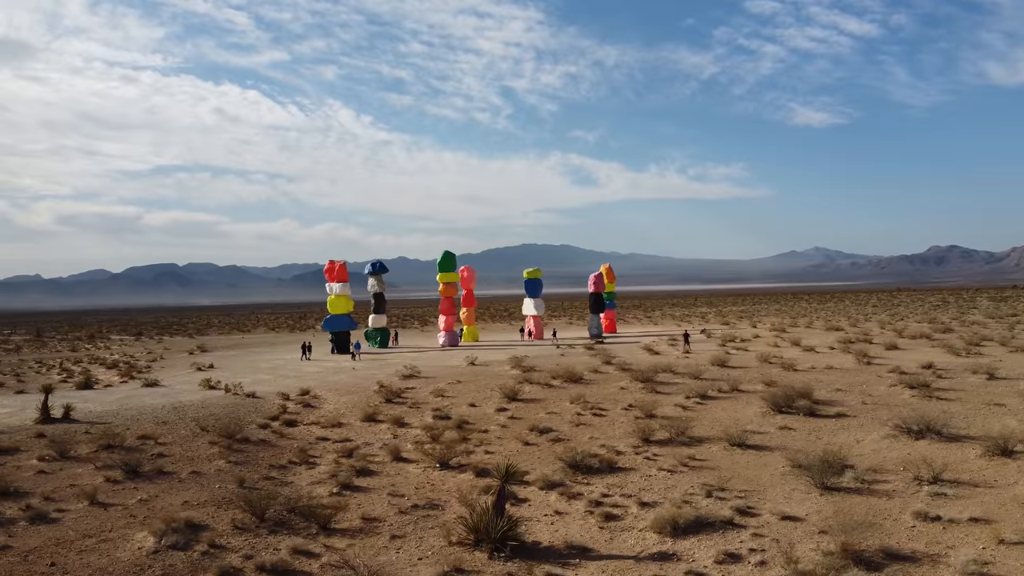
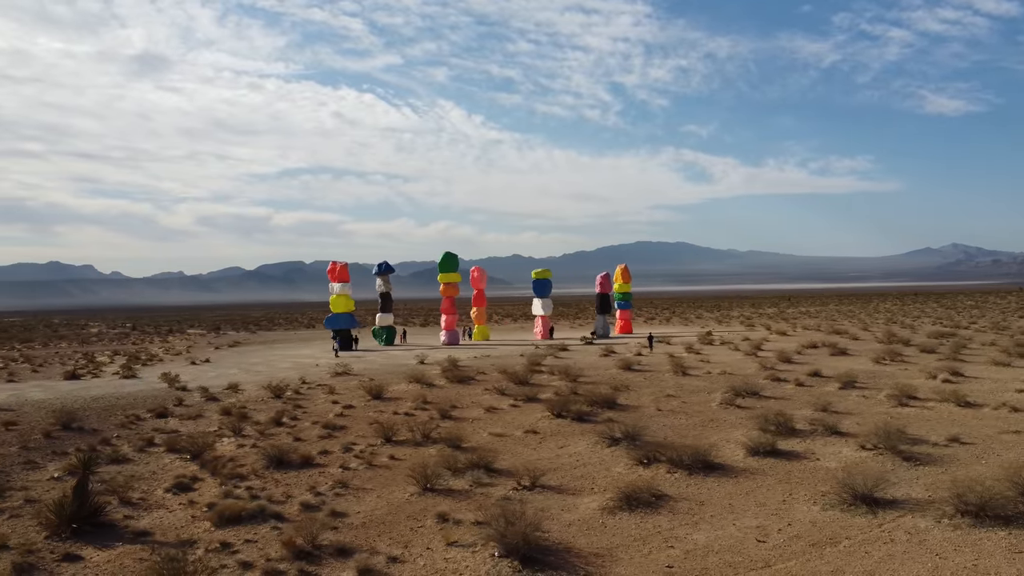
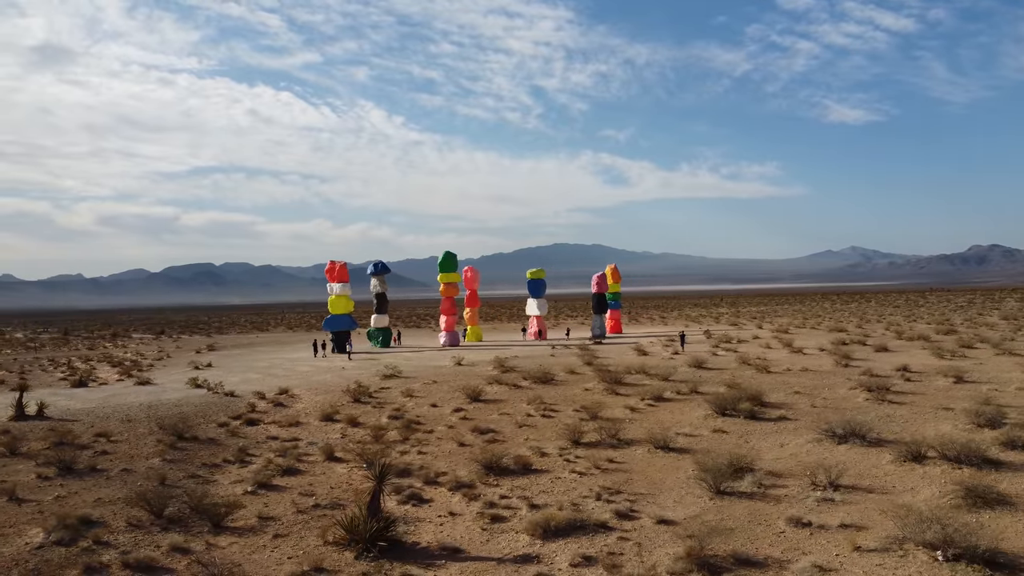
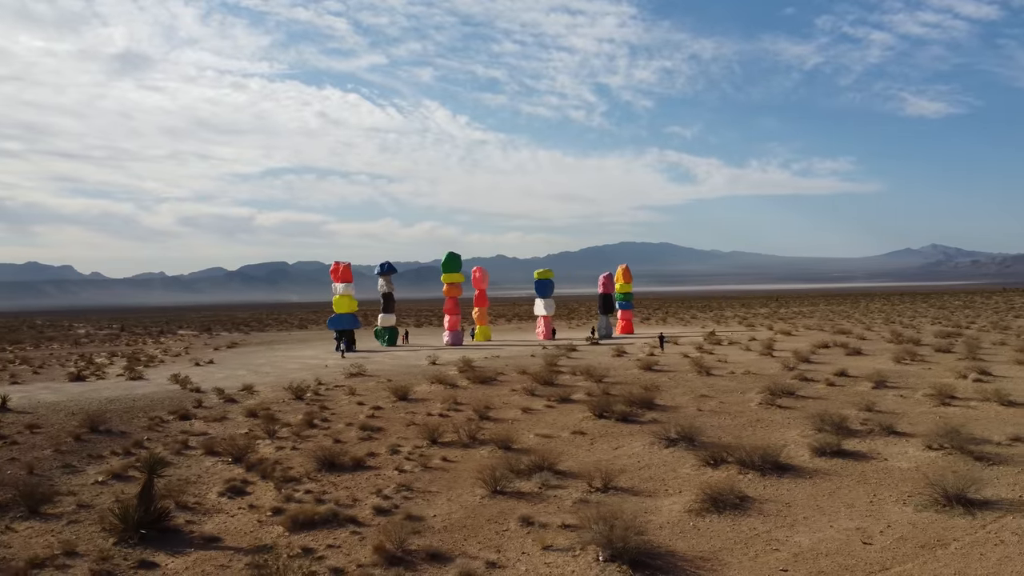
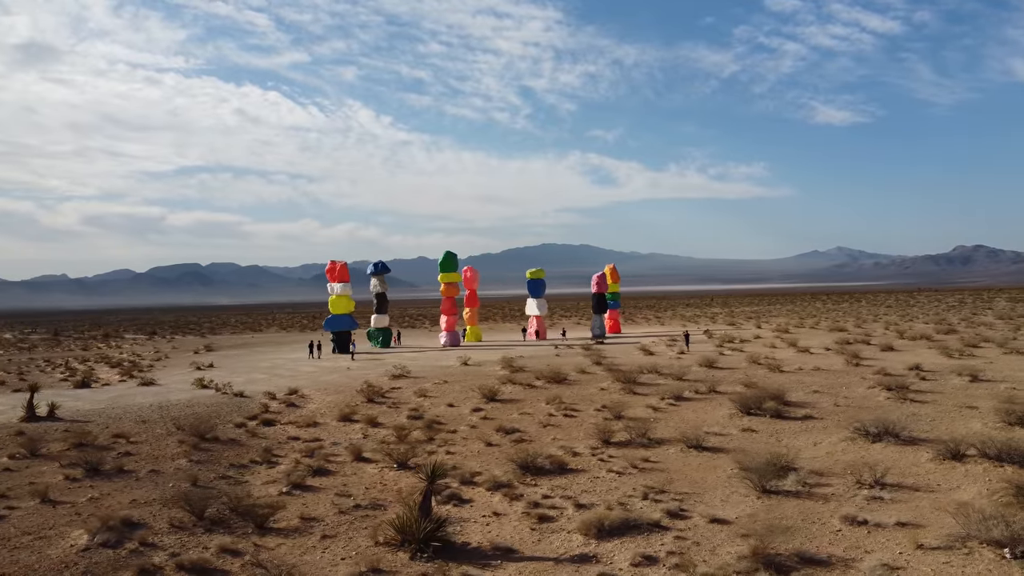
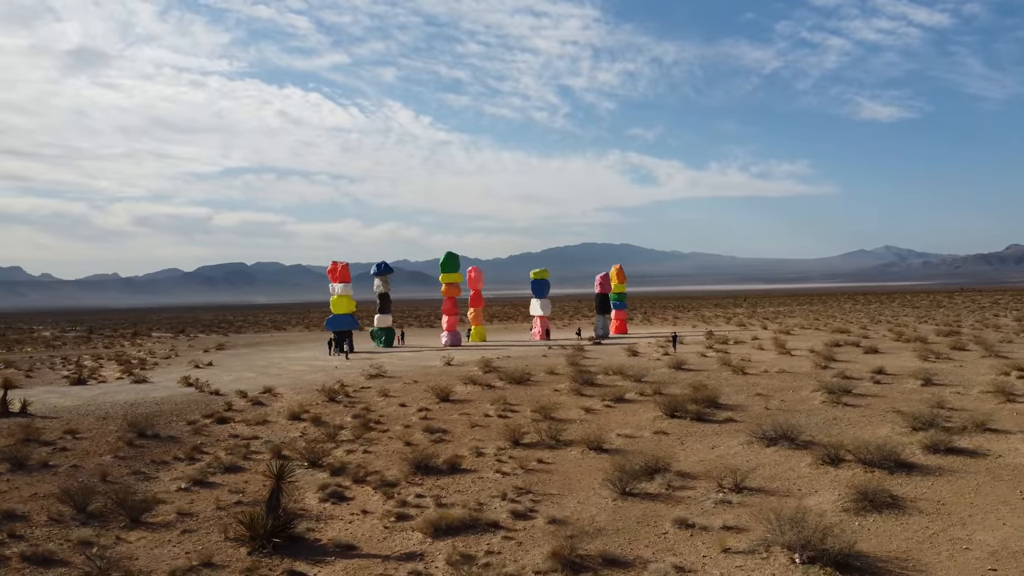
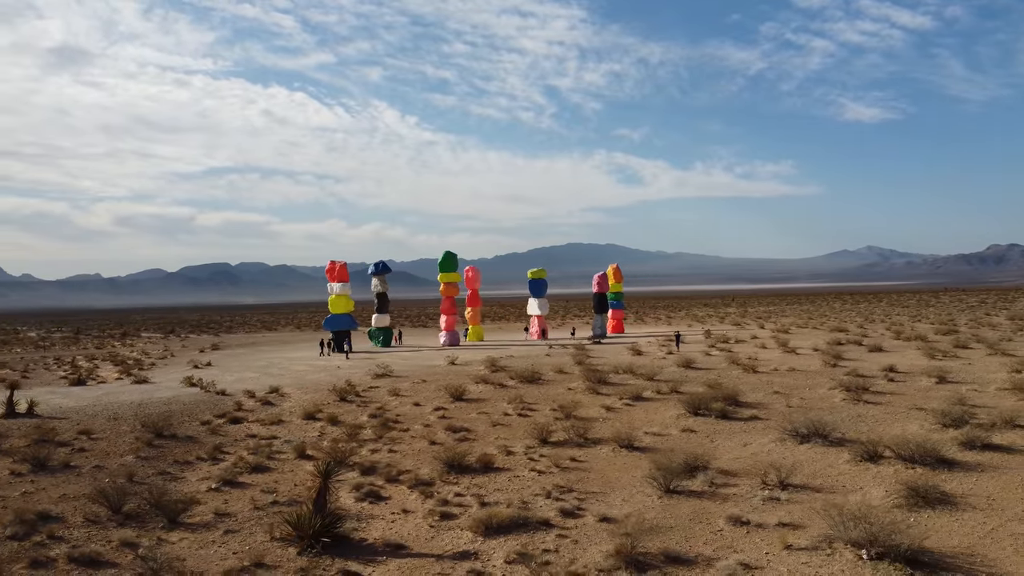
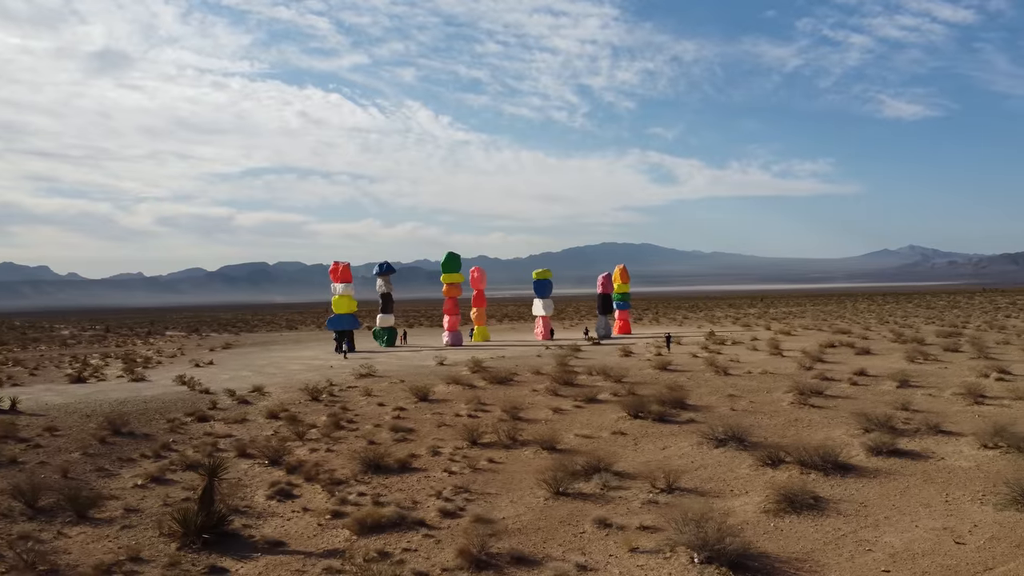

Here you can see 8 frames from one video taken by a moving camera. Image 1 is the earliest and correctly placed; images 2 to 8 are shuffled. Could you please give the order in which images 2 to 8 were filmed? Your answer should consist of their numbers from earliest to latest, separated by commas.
5, 3, 7, 6, 8, 4, 2
